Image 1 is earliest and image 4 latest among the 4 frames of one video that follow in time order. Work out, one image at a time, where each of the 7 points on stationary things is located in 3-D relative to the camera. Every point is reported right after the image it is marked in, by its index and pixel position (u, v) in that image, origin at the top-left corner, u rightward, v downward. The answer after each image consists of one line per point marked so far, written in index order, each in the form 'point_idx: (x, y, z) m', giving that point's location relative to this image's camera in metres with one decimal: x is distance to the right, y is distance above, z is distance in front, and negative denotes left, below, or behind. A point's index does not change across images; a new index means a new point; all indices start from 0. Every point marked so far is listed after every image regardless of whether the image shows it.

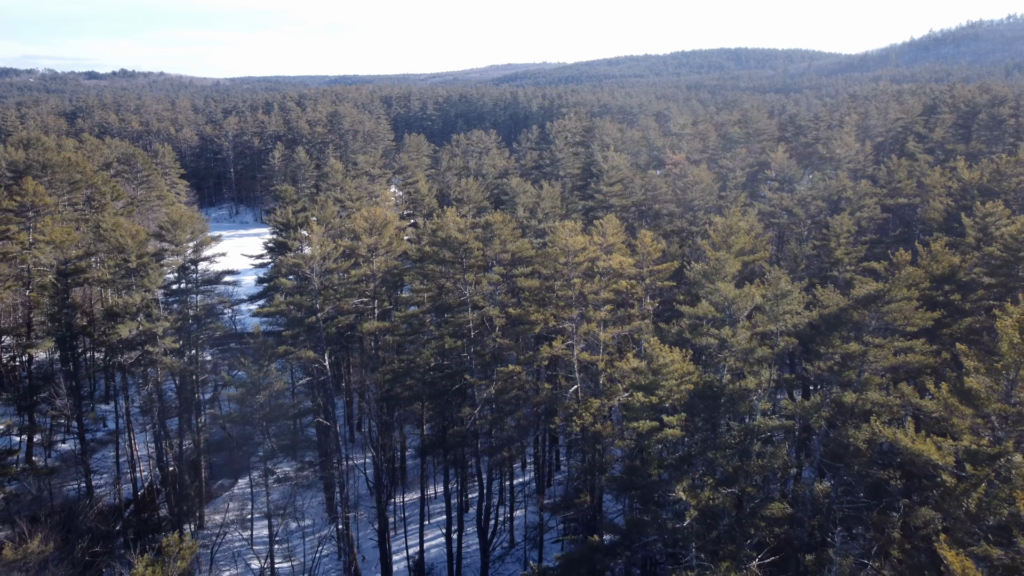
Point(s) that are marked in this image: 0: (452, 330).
0: (-1.6, -1.1, +19.7) m
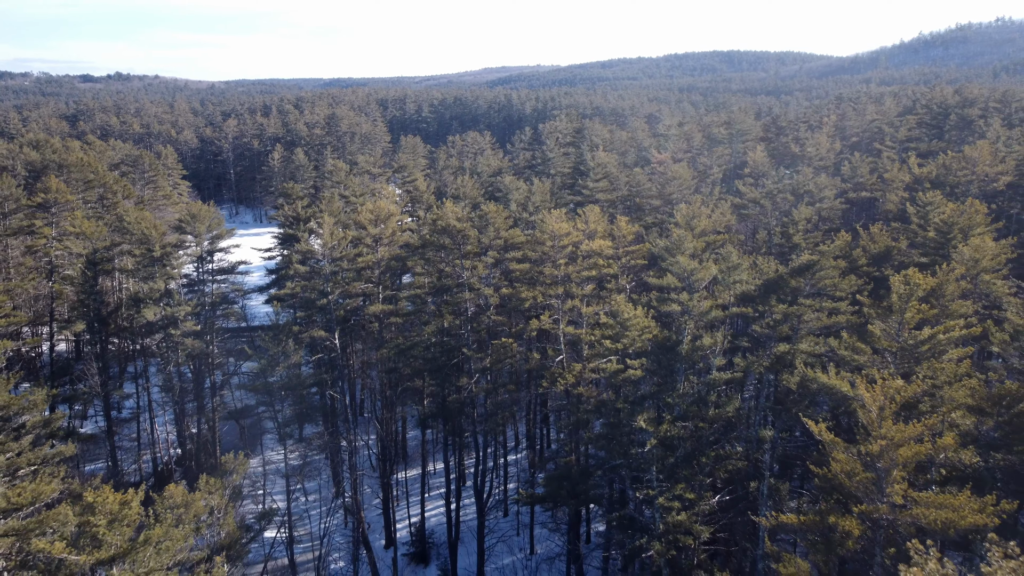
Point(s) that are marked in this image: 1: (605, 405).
0: (-1.8, -0.6, +21.9) m
1: (+1.8, -2.3, +14.2) m
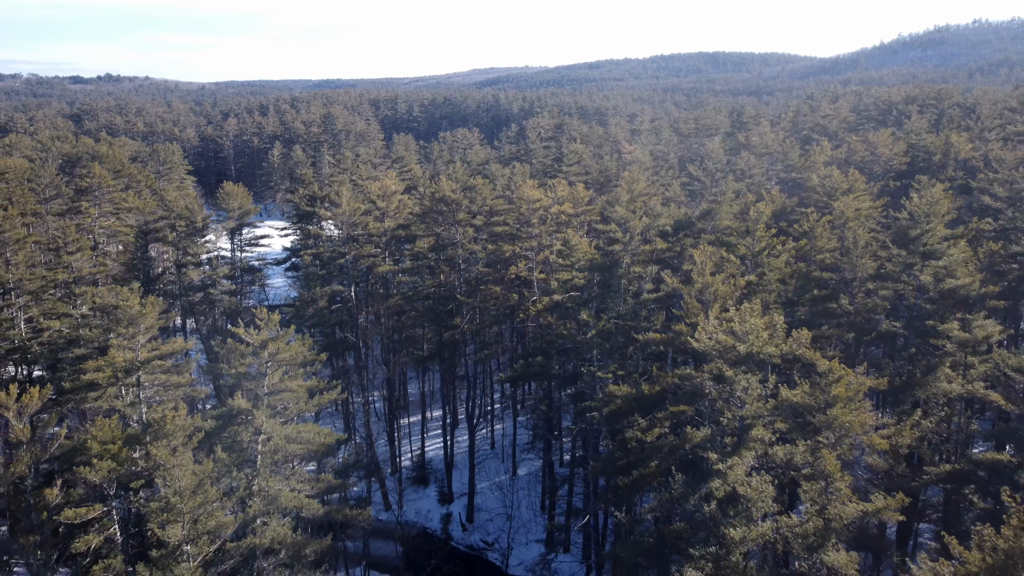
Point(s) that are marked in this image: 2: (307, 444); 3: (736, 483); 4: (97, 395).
0: (-2.3, +0.9, +27.1) m
1: (+1.3, -0.7, +19.5) m
2: (-3.4, -2.6, +12.5) m
3: (+2.9, -2.6, +9.8) m
4: (-7.7, -2.0, +14.0) m
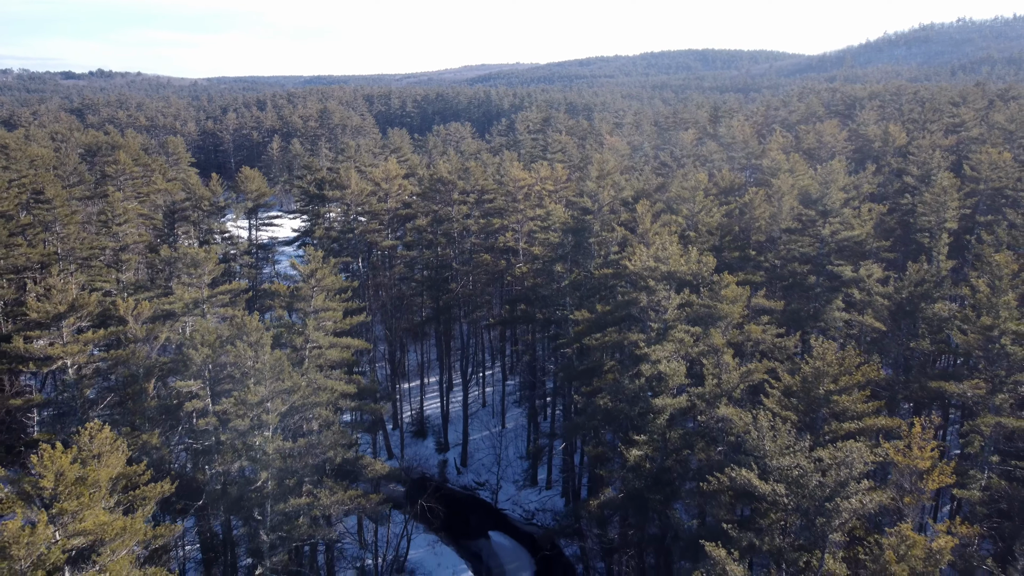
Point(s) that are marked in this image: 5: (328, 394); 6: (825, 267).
0: (-2.8, +2.2, +30.9) m
1: (+1.0, +0.5, +23.4) m
2: (-3.7, -1.4, +16.3) m
3: (+2.7, -1.4, +13.7) m
4: (-8.0, -0.8, +17.8) m
5: (-3.6, -2.1, +14.9) m
6: (+8.0, +0.5, +19.2) m
